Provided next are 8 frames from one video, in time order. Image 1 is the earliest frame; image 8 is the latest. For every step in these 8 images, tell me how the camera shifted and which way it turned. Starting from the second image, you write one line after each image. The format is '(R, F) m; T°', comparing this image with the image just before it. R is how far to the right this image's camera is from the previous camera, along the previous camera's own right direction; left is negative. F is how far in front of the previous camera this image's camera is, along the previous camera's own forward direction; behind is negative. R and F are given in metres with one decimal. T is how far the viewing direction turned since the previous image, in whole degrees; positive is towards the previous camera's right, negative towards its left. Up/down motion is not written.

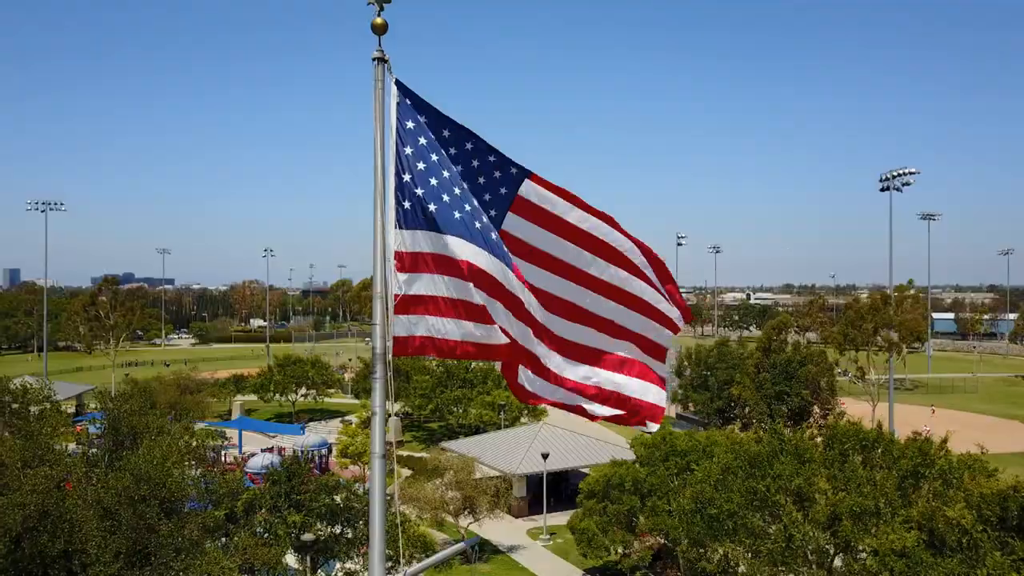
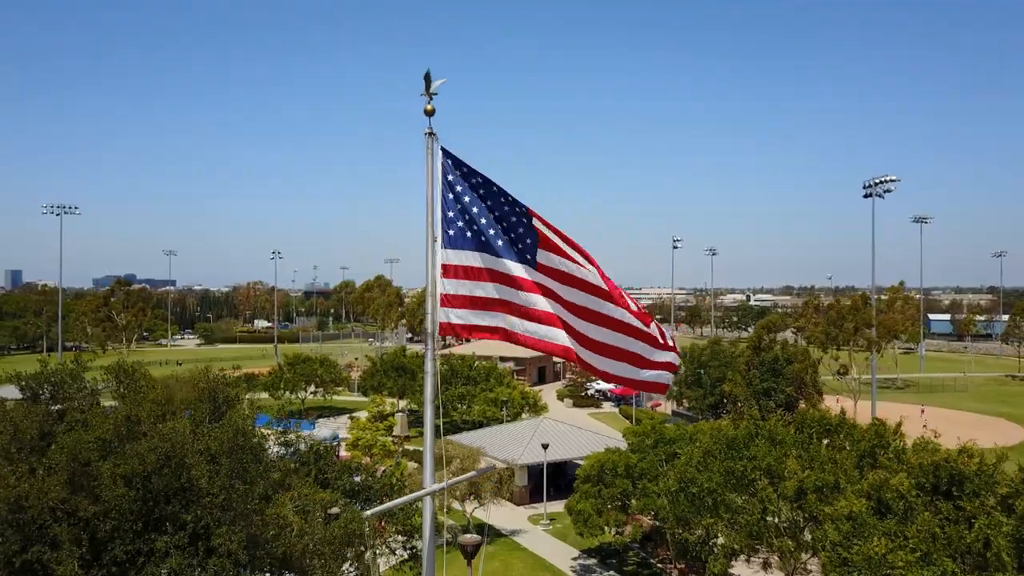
(-0.1, -1.9) m; 0°
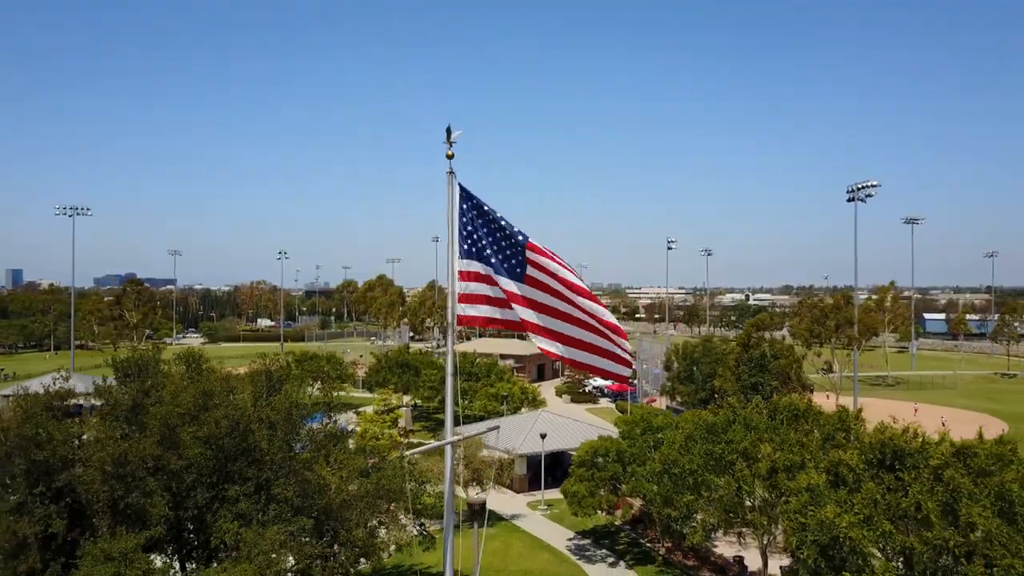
(0.0, -1.9) m; 0°
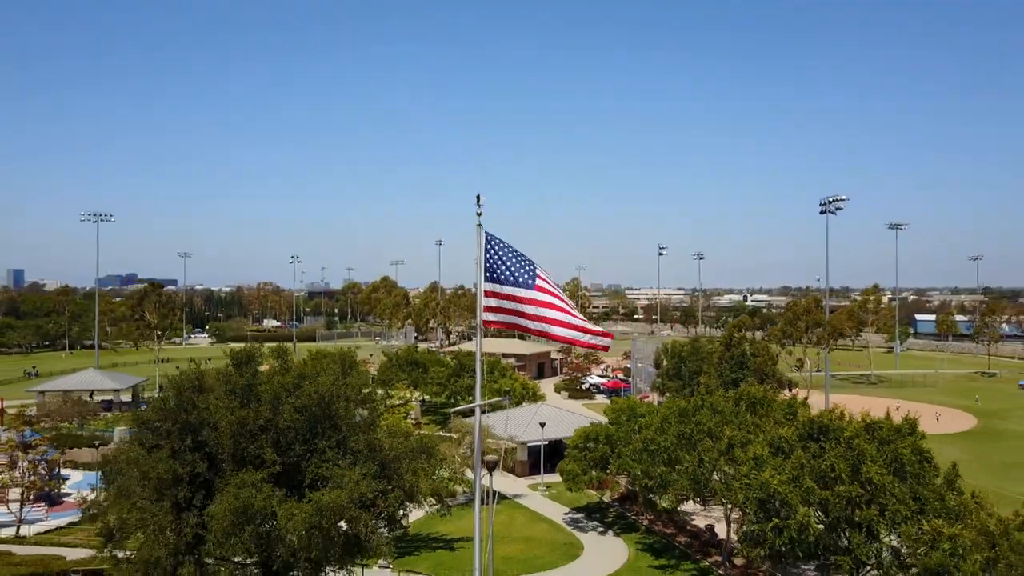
(-0.1, -3.7) m; 0°
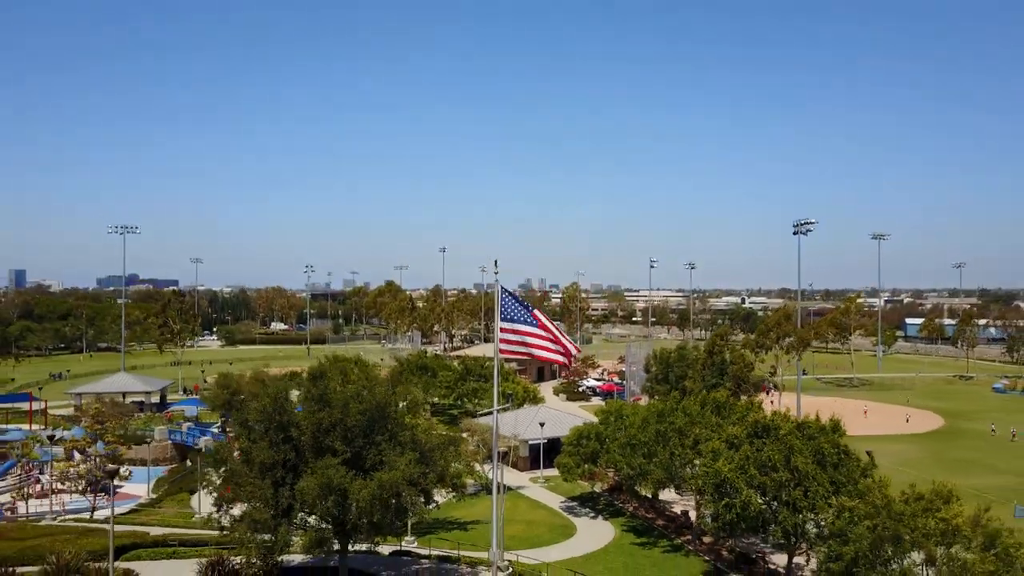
(-0.2, -4.5) m; 0°
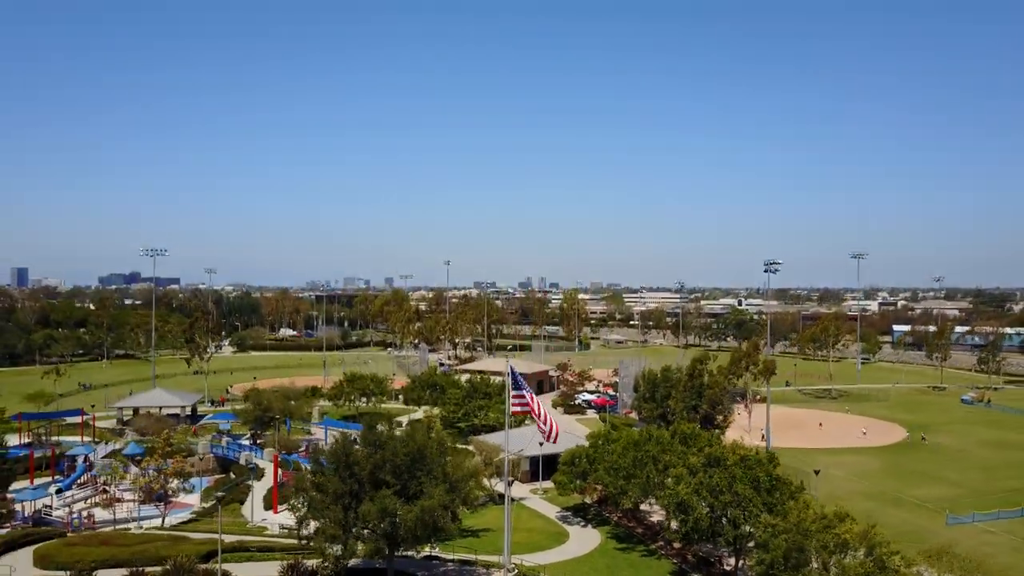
(-0.2, -6.0) m; 0°
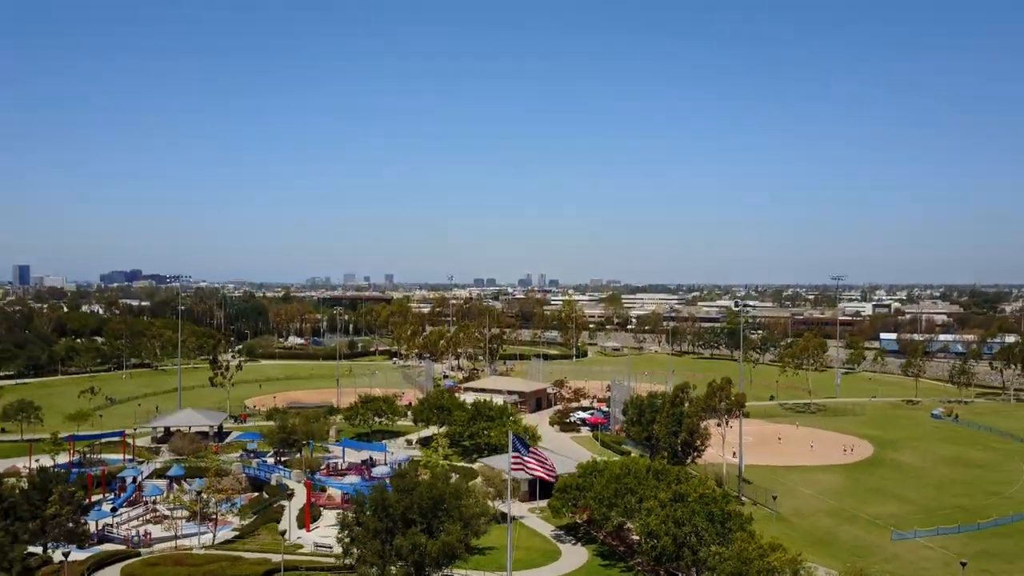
(-0.1, -6.2) m; 0°
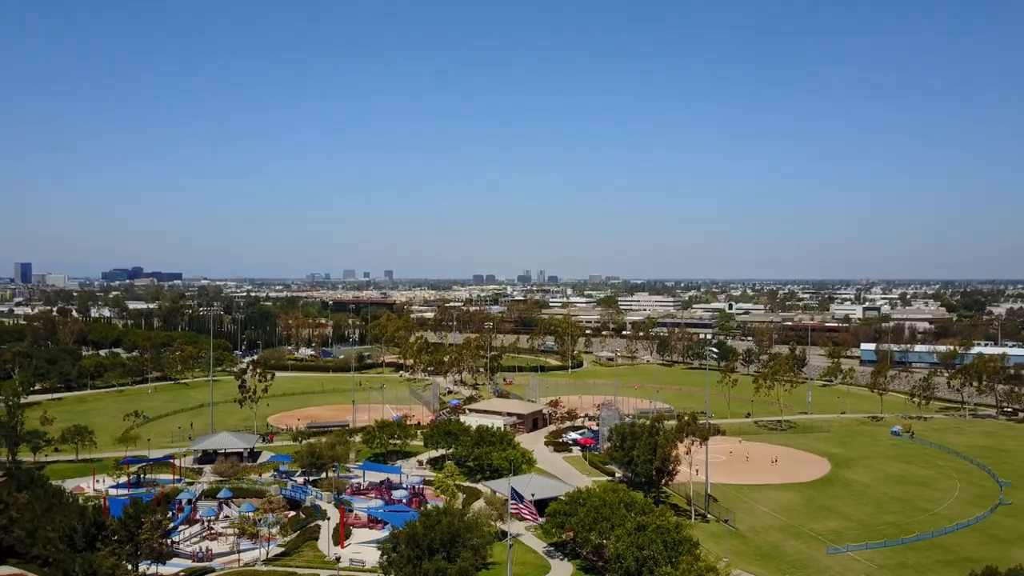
(0.0, -9.6) m; 0°
